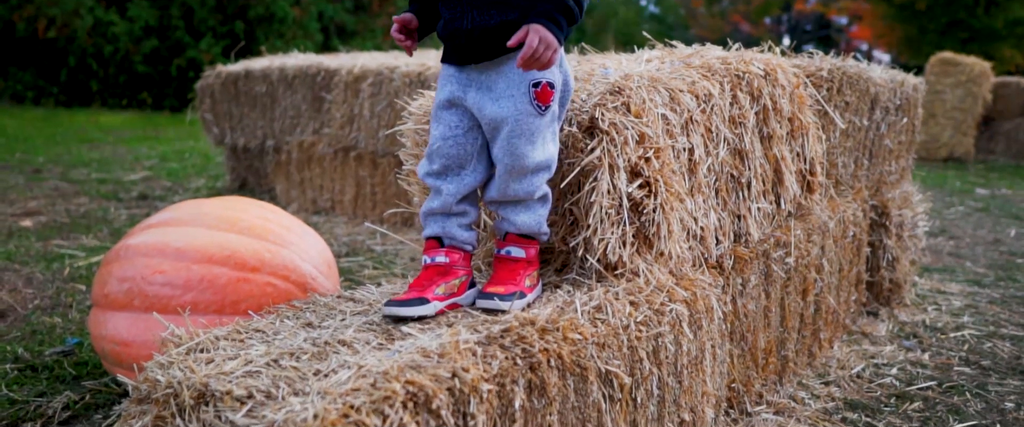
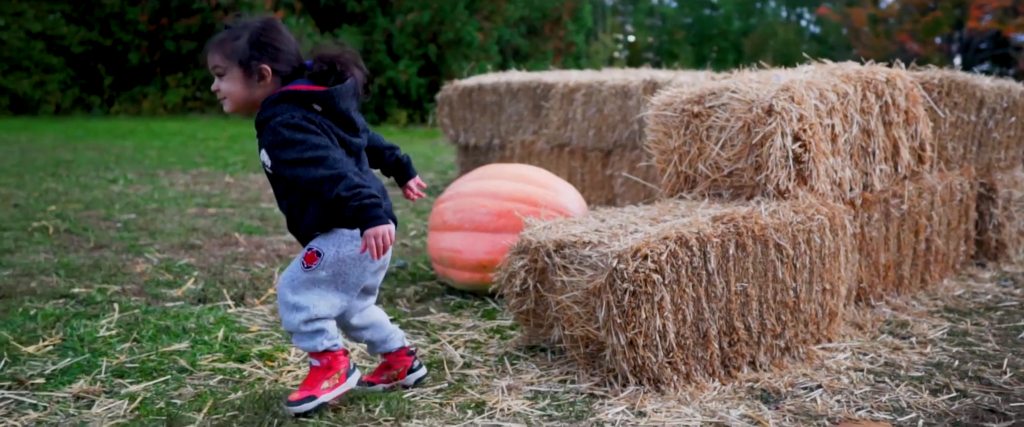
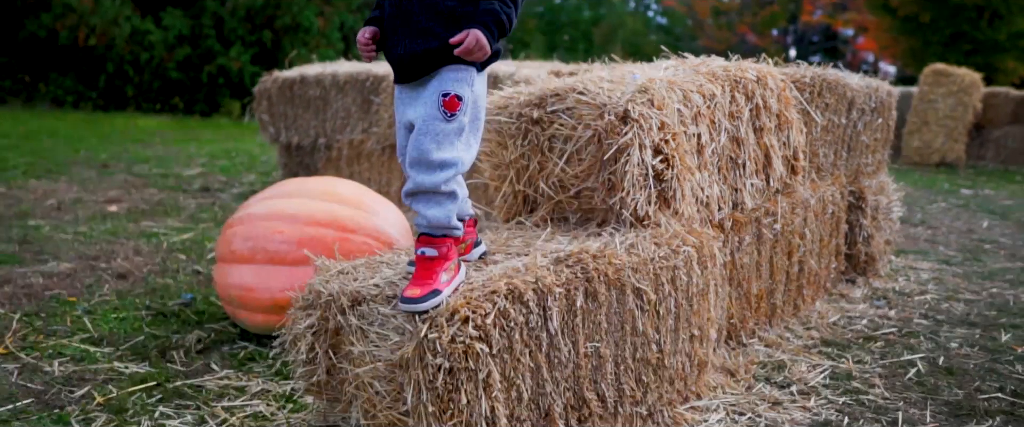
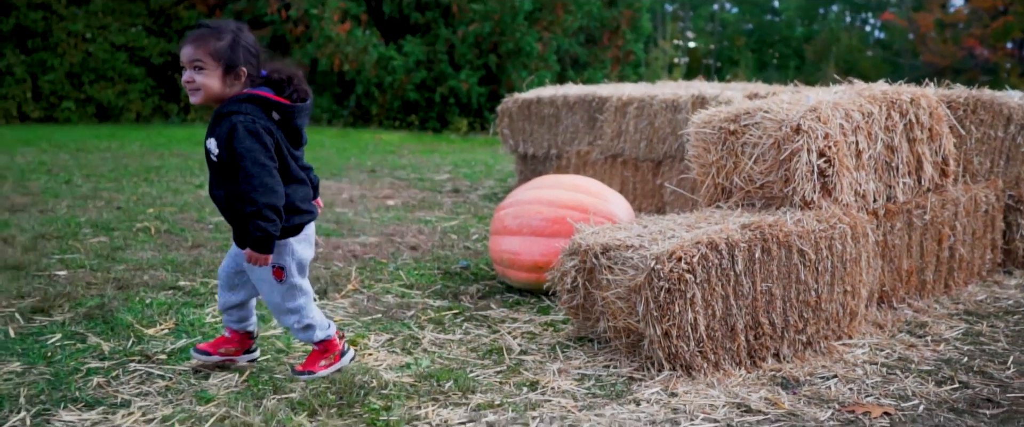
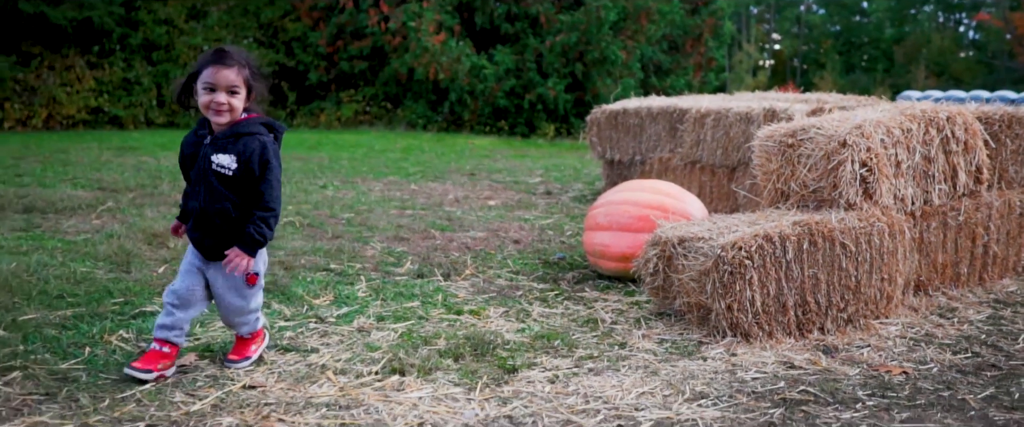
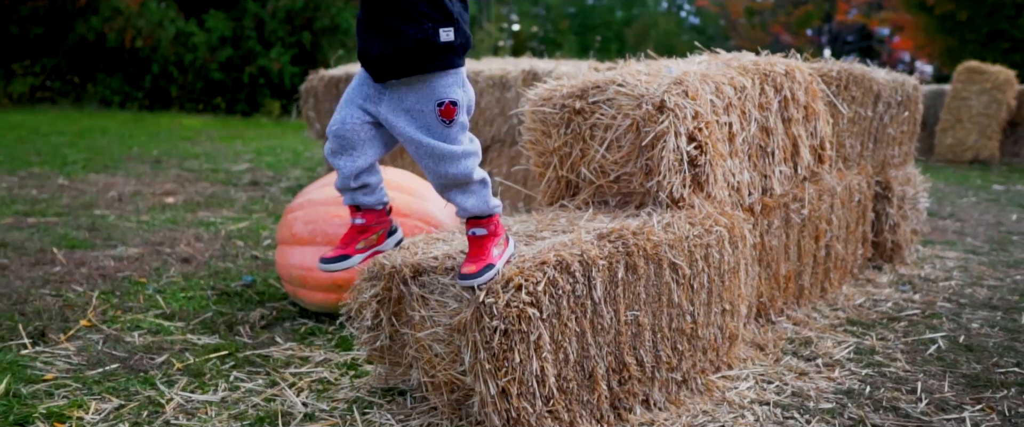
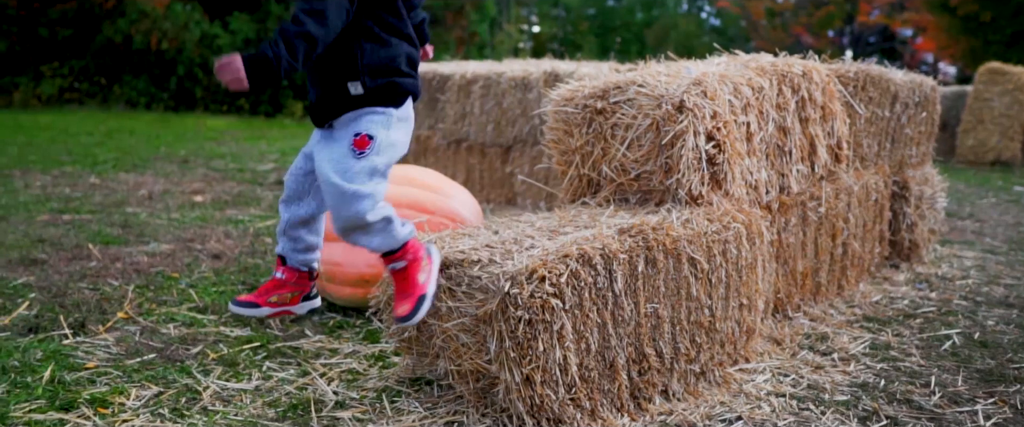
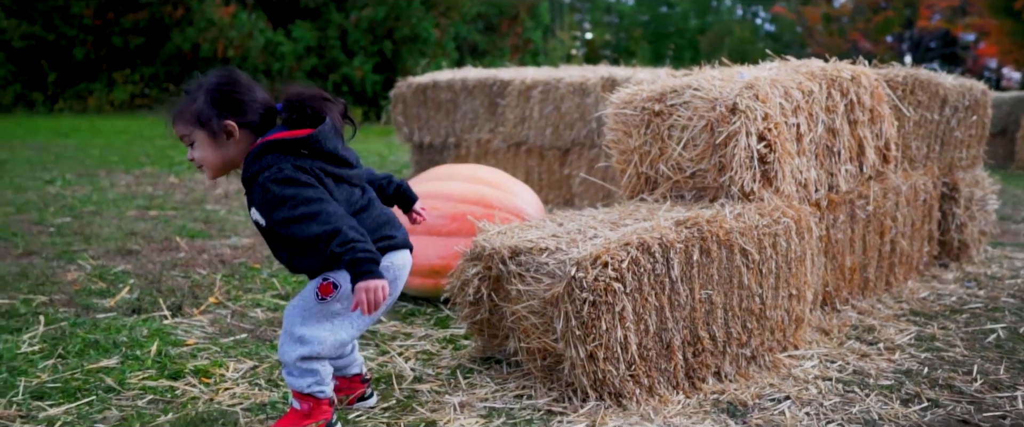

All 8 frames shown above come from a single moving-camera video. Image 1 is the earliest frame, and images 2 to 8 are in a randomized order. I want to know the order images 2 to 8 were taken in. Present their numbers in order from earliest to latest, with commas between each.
3, 6, 7, 8, 2, 4, 5
